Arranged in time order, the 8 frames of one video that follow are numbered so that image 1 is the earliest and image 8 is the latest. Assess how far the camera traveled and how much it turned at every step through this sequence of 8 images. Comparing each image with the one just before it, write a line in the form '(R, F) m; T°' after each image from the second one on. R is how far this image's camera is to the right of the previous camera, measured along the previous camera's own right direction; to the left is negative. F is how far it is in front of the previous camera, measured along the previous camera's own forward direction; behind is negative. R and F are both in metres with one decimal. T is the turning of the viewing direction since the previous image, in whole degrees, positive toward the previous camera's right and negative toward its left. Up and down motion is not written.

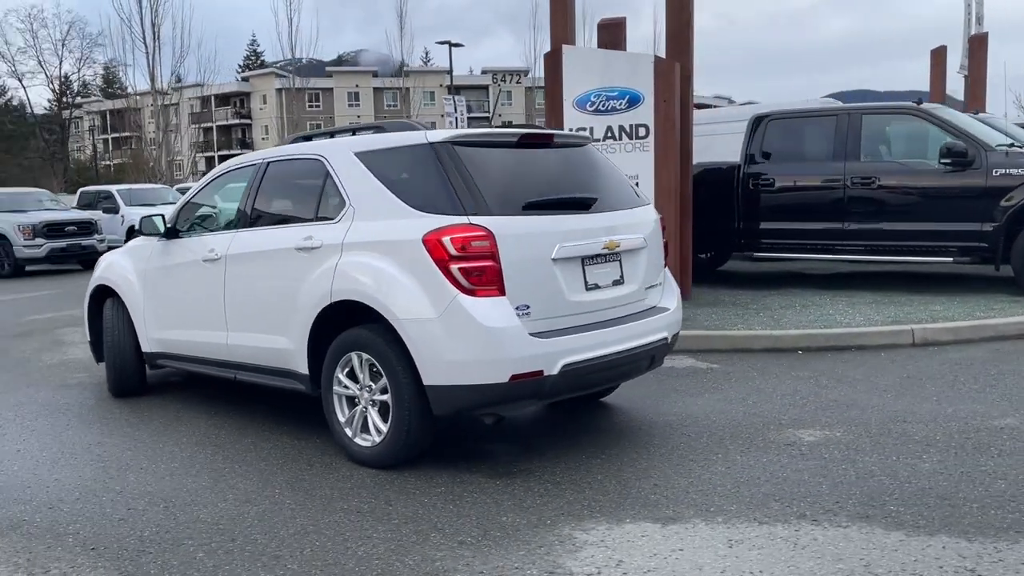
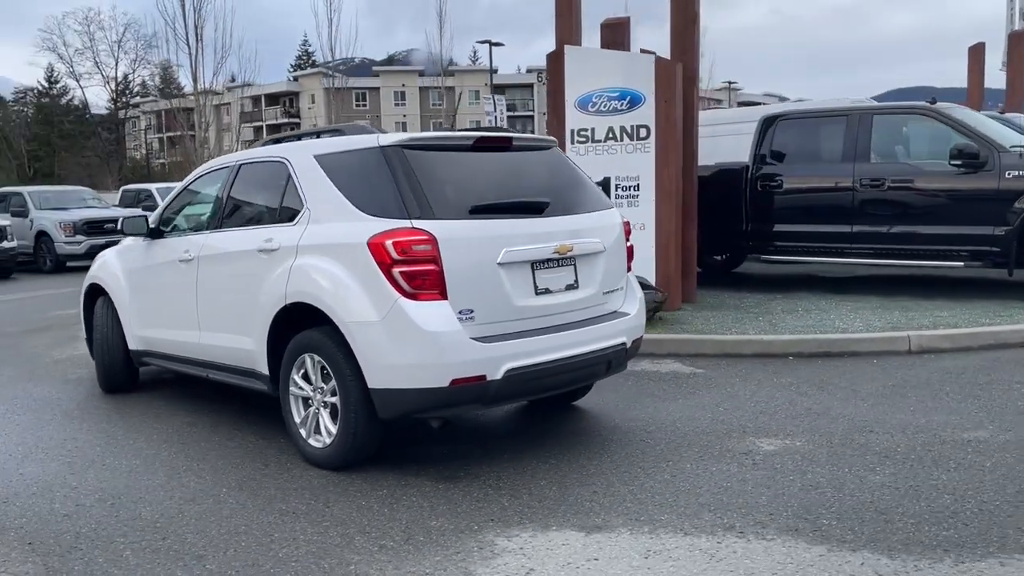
(+0.5, 0.0) m; -3°
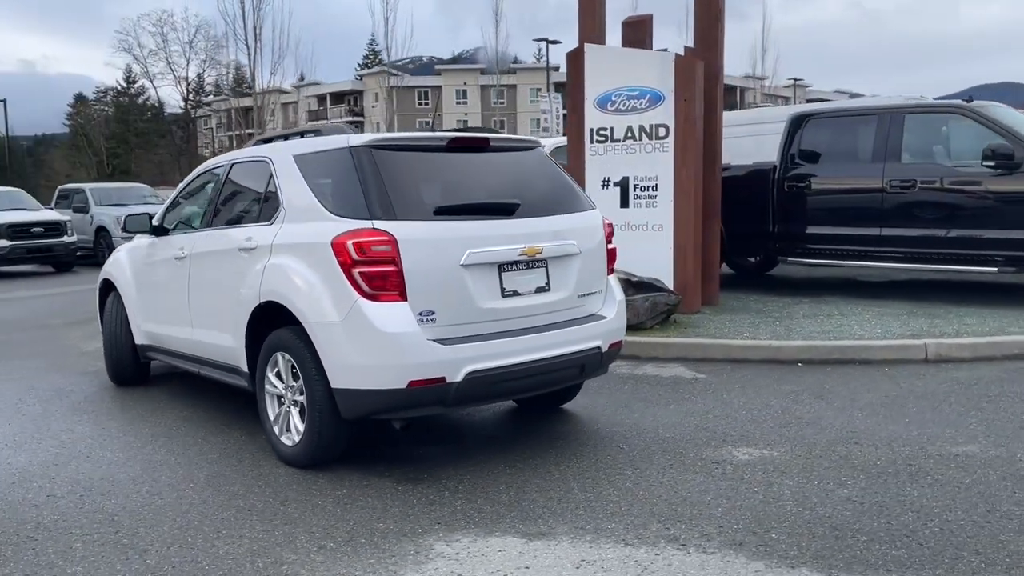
(+0.5, +0.1) m; -4°
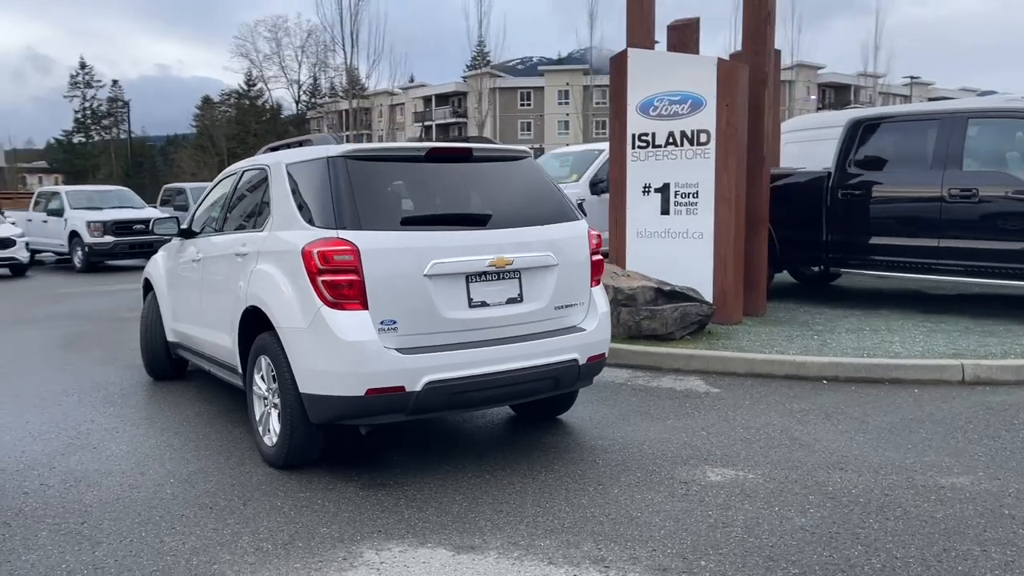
(+0.7, 0.0) m; -7°
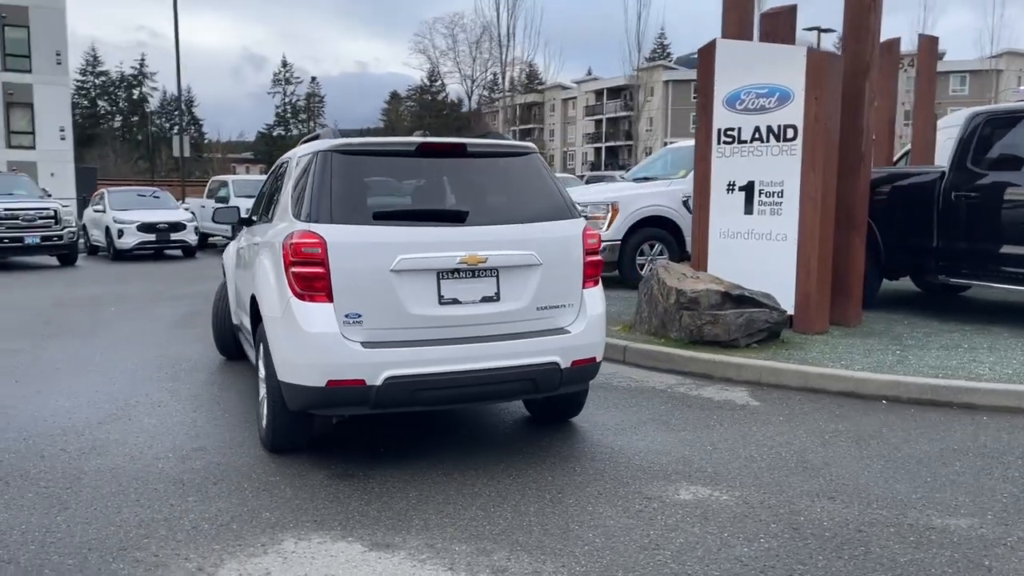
(+1.1, +0.2) m; -11°
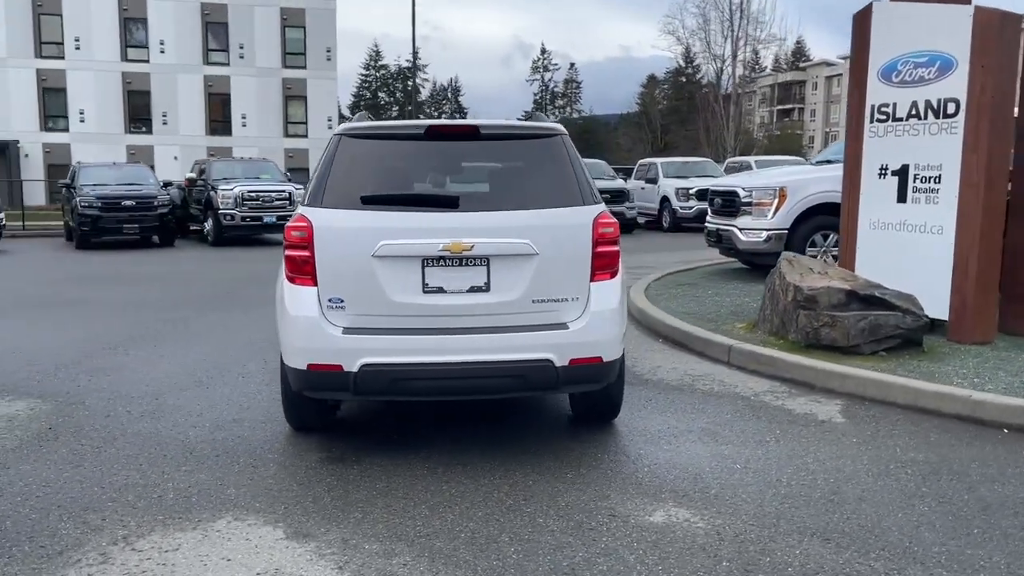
(+1.4, +0.5) m; -16°
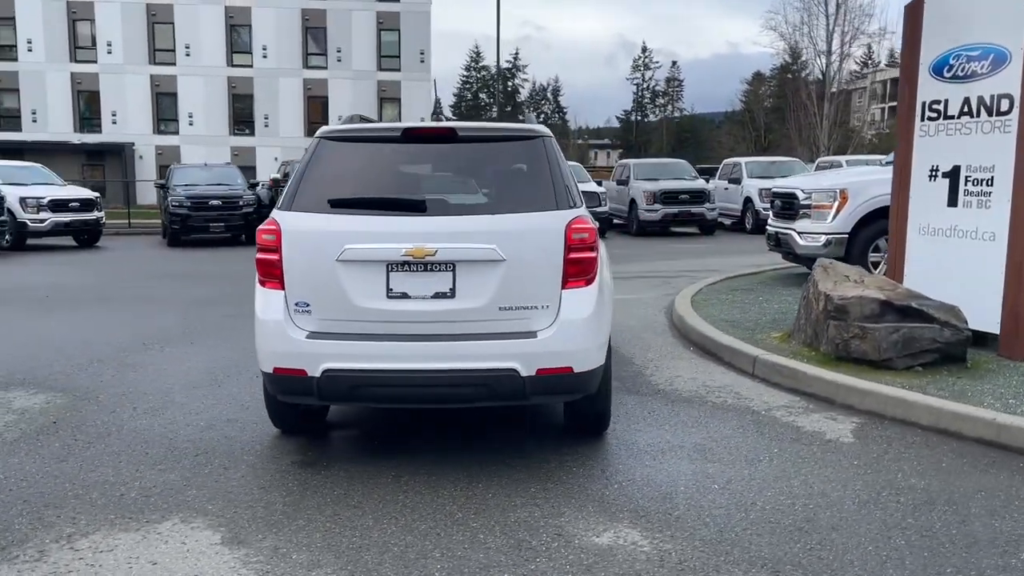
(+0.7, +0.2) m; -6°
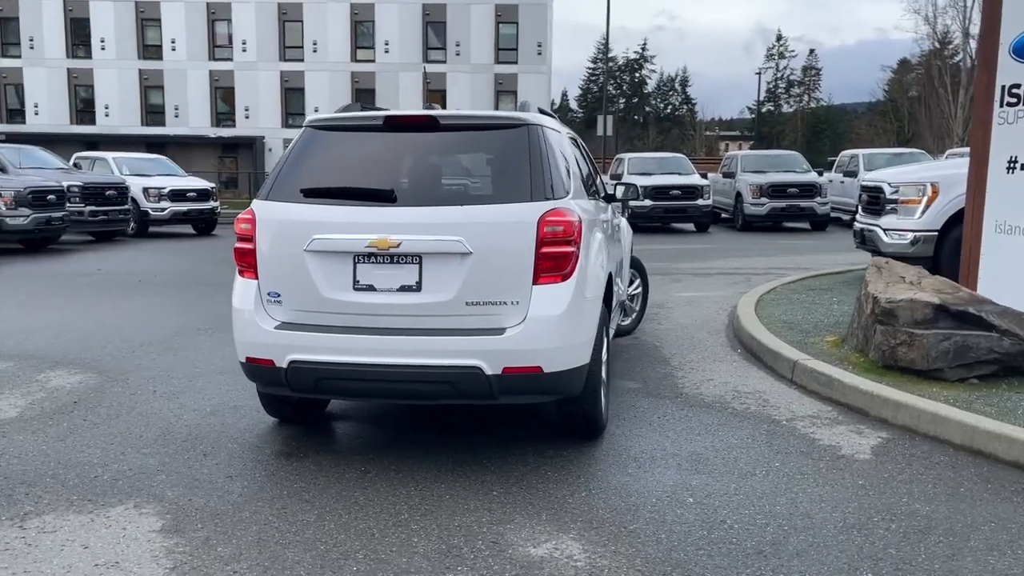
(+0.8, +0.2) m; -8°
